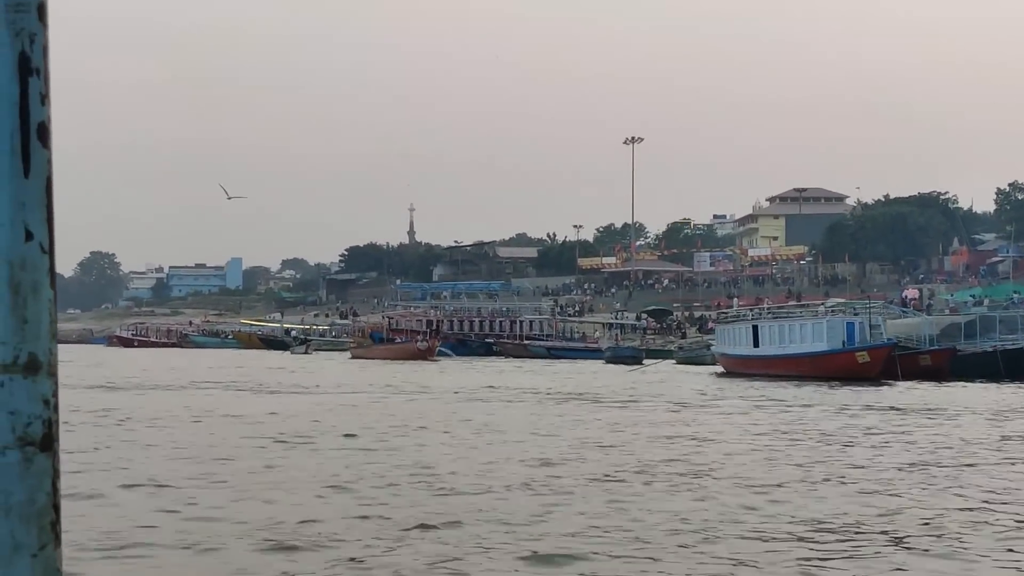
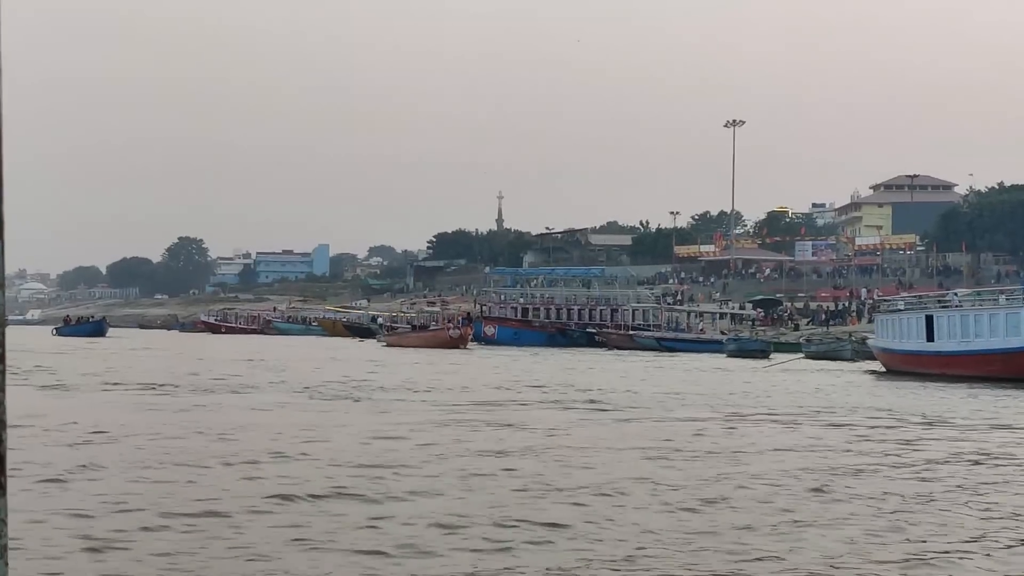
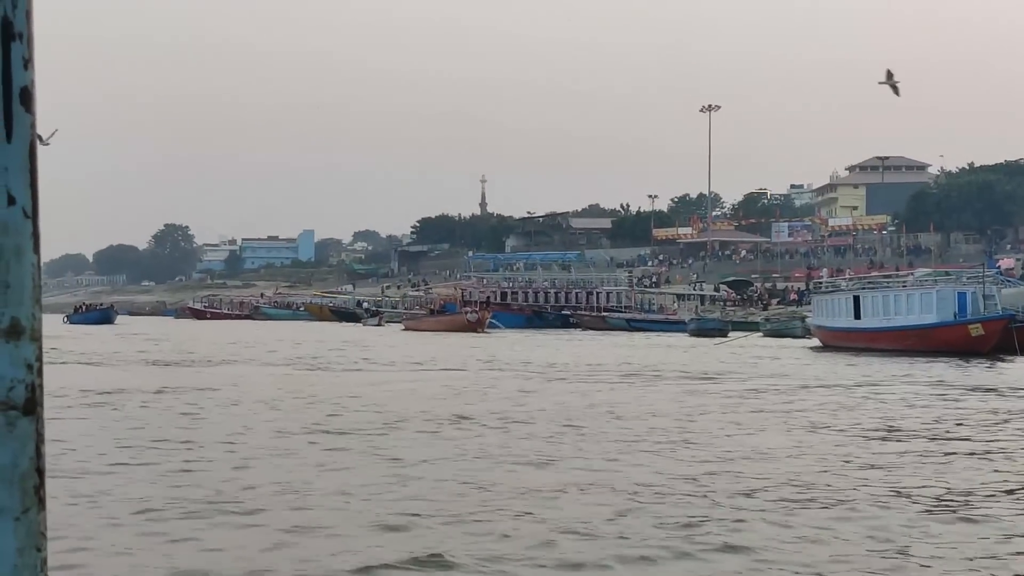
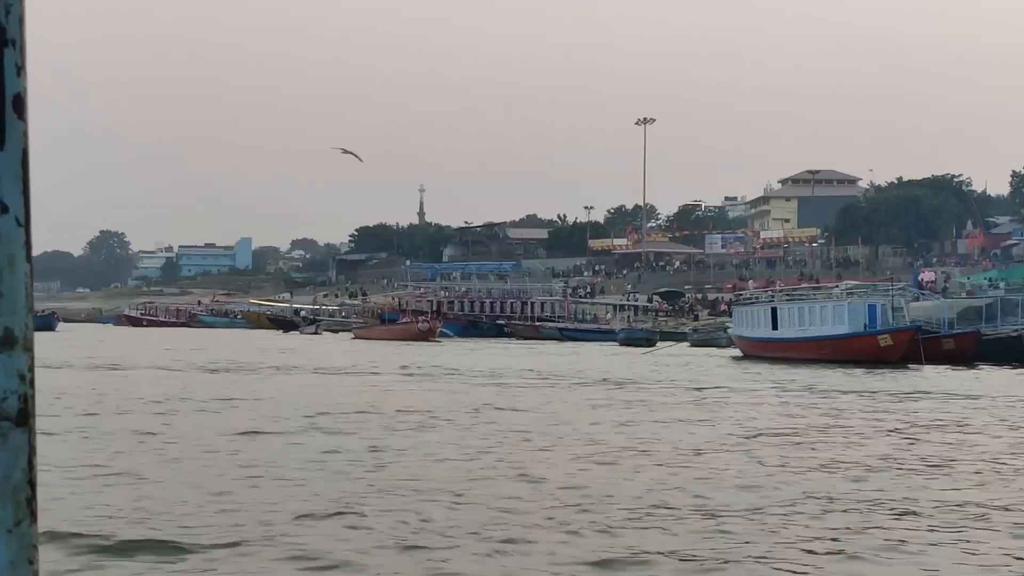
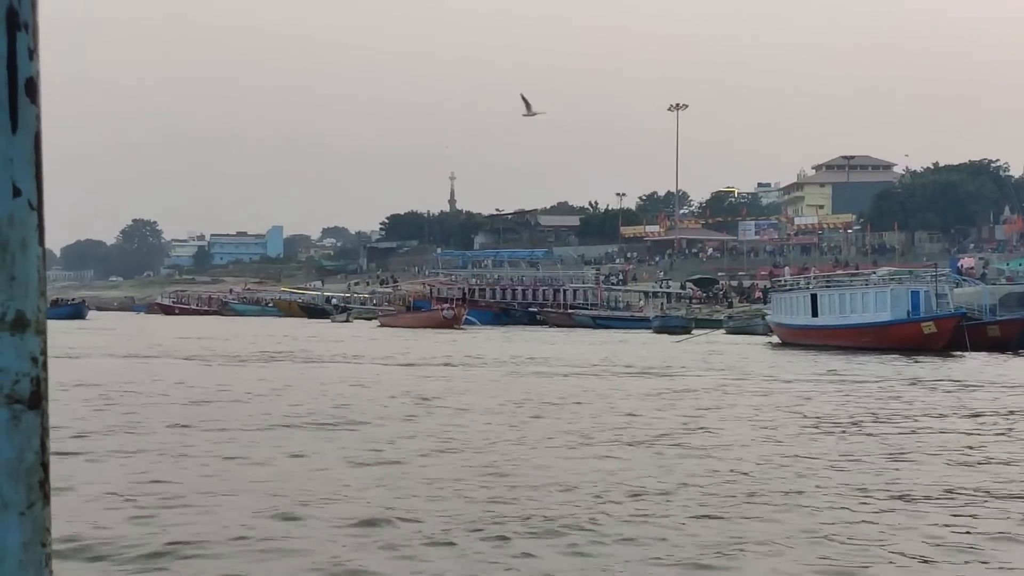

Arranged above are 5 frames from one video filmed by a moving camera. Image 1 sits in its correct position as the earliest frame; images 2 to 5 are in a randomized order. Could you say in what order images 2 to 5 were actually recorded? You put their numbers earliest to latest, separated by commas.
4, 5, 3, 2
